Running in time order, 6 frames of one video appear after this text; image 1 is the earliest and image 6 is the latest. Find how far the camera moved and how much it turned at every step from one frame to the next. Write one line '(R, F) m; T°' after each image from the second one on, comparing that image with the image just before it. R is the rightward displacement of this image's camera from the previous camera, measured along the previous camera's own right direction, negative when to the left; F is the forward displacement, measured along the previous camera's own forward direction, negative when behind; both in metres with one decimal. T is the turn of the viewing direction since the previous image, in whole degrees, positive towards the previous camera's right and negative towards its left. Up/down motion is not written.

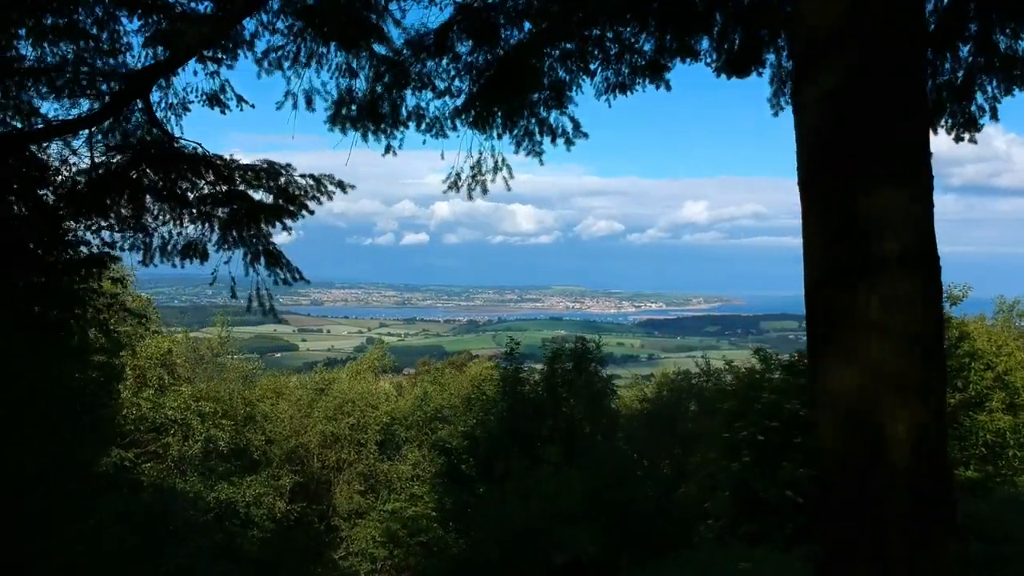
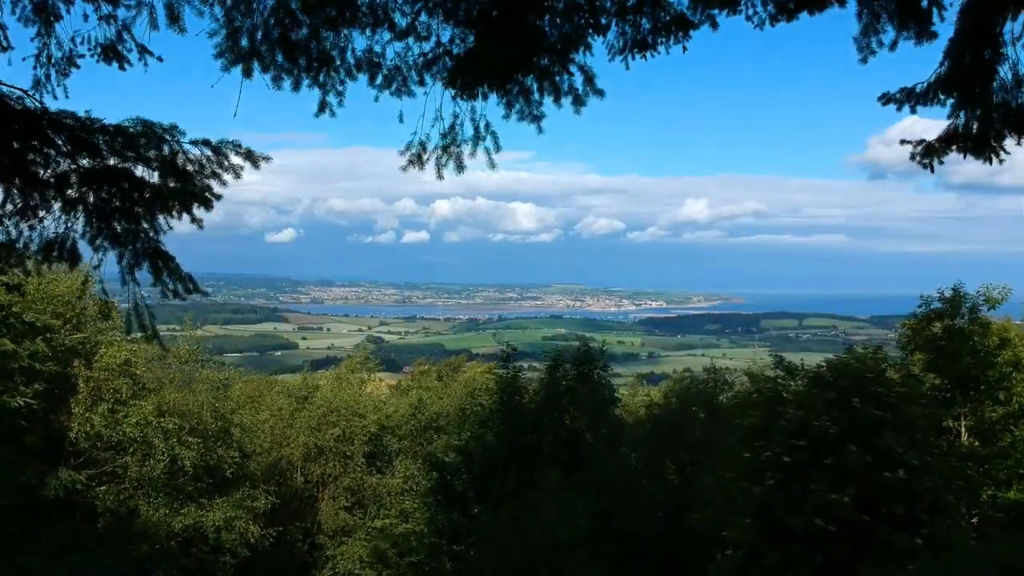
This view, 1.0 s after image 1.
(0.0, +0.8) m; 0°
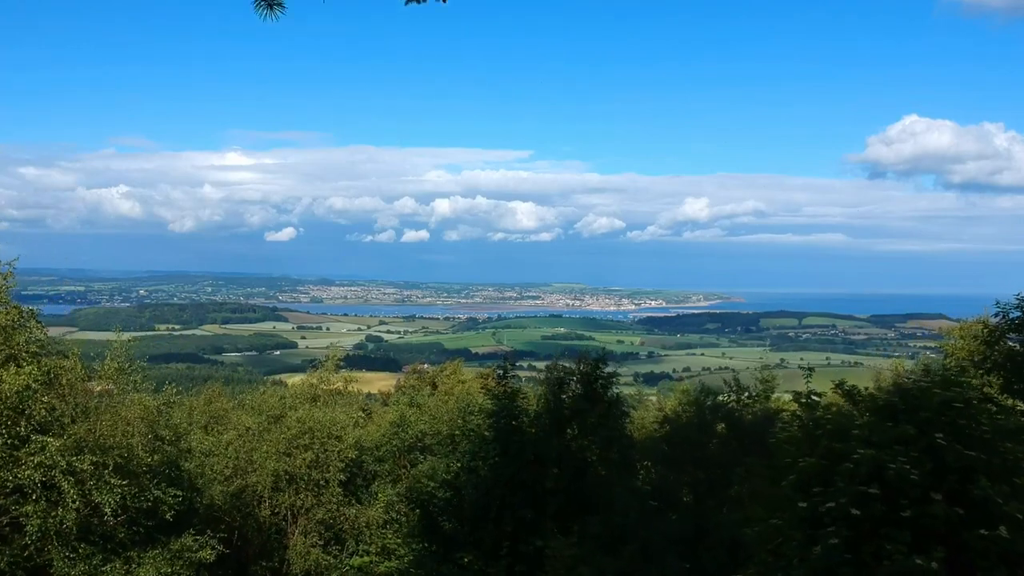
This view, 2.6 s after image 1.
(0.0, +1.4) m; 0°
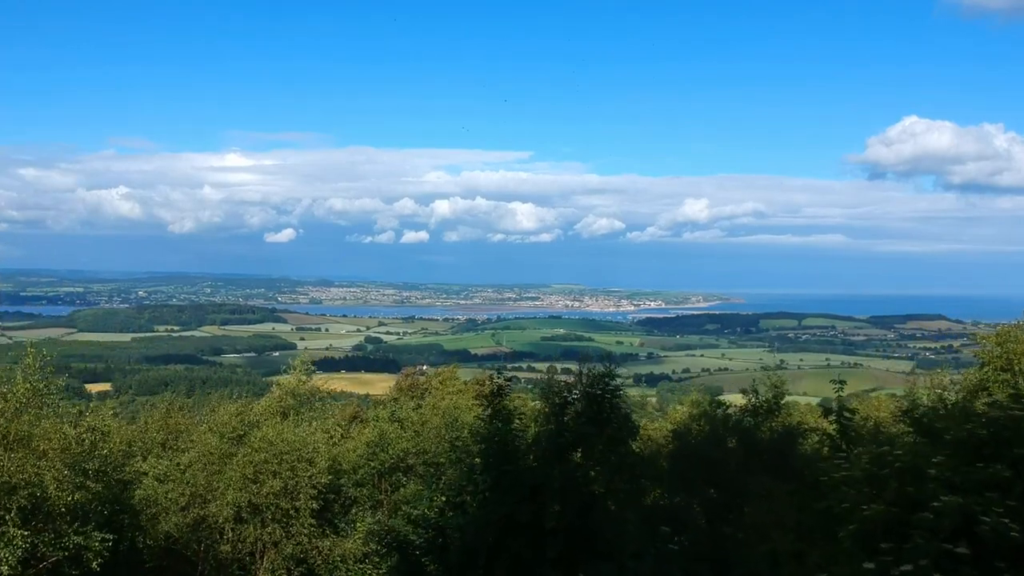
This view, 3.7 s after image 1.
(+0.1, +1.0) m; 0°
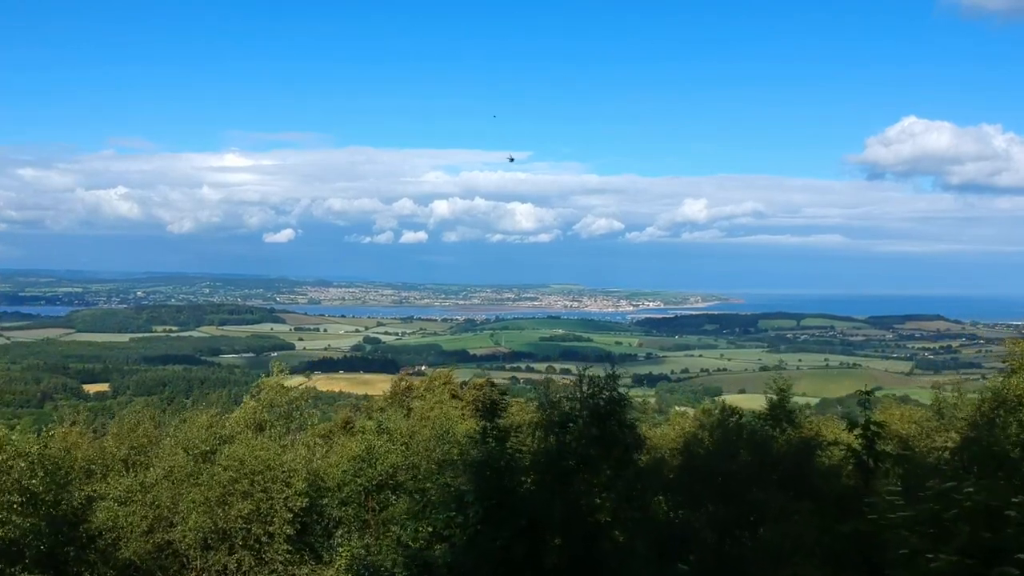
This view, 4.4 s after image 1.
(0.0, +0.9) m; 0°
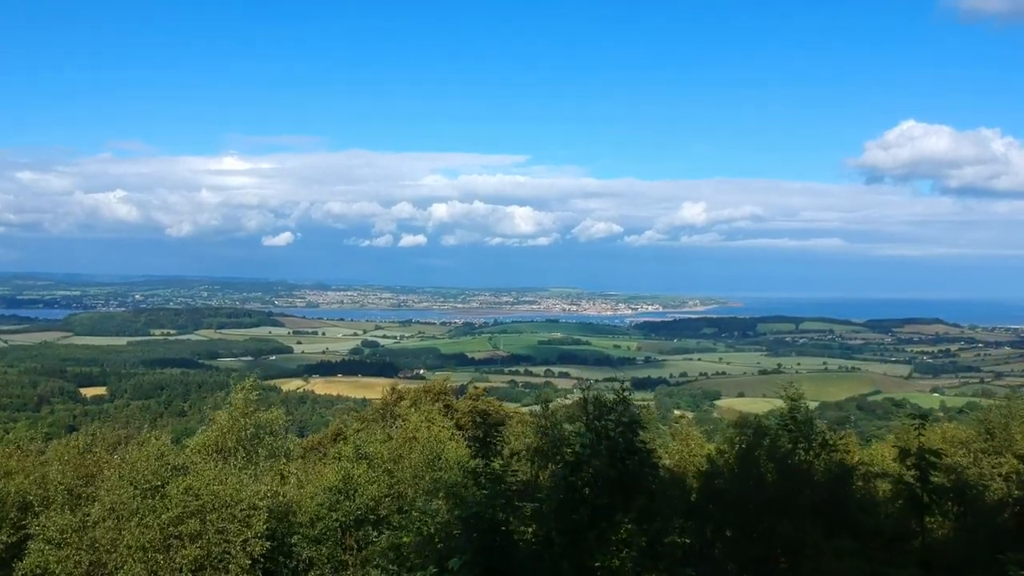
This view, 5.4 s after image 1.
(+0.2, +0.6) m; 0°
